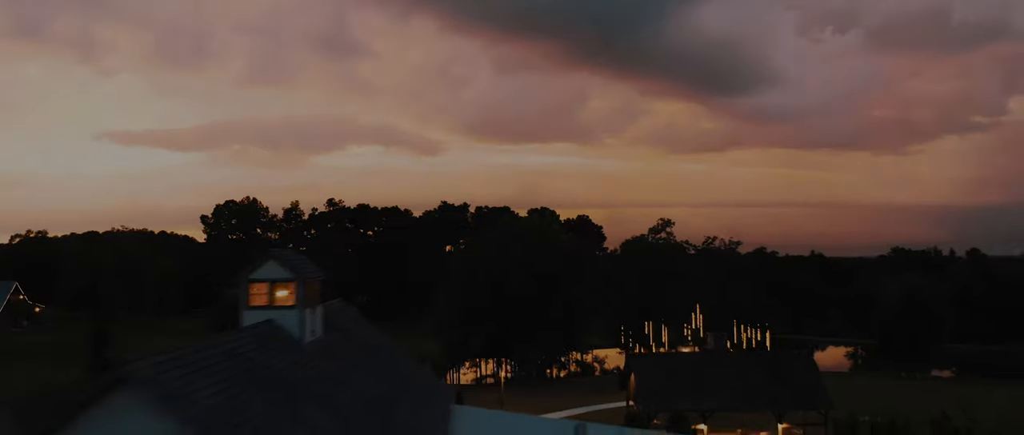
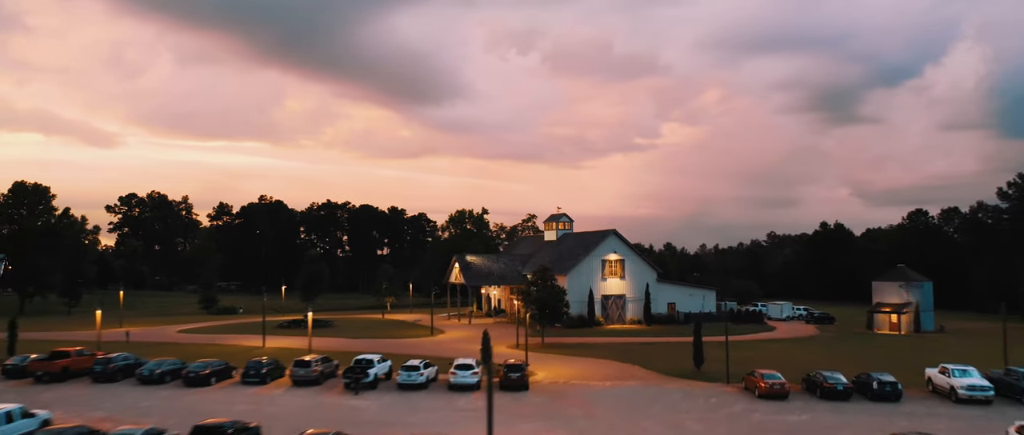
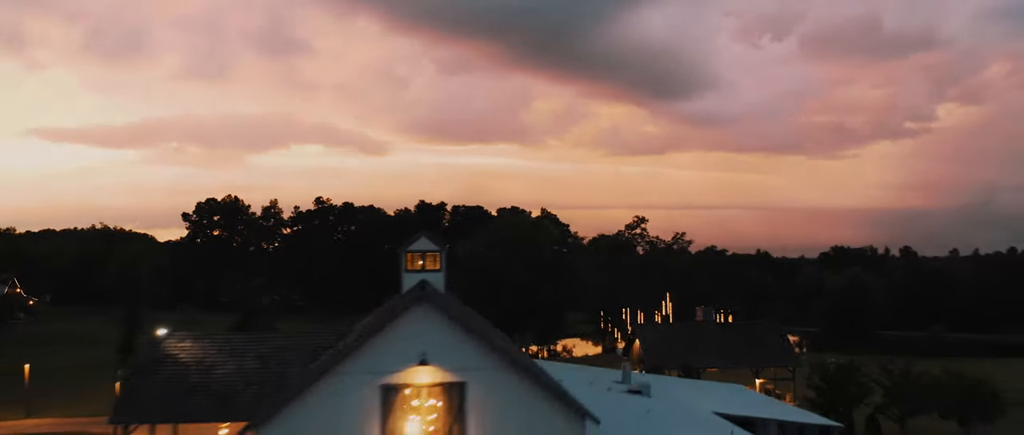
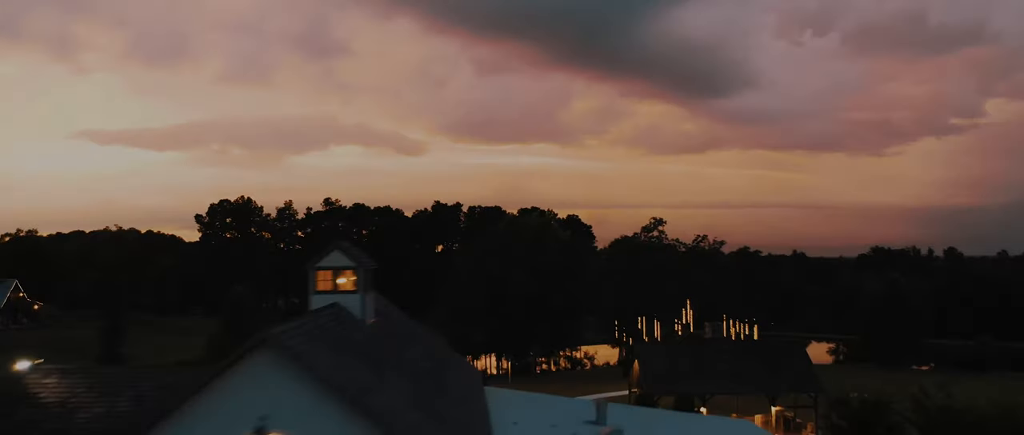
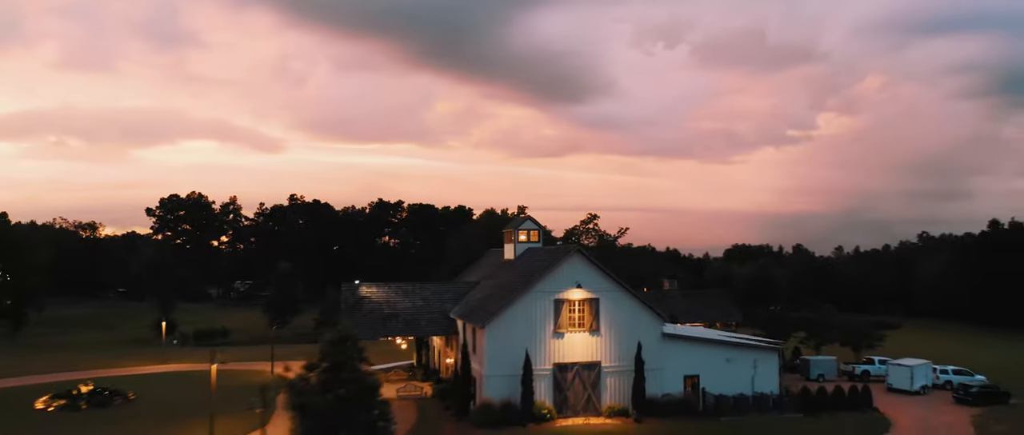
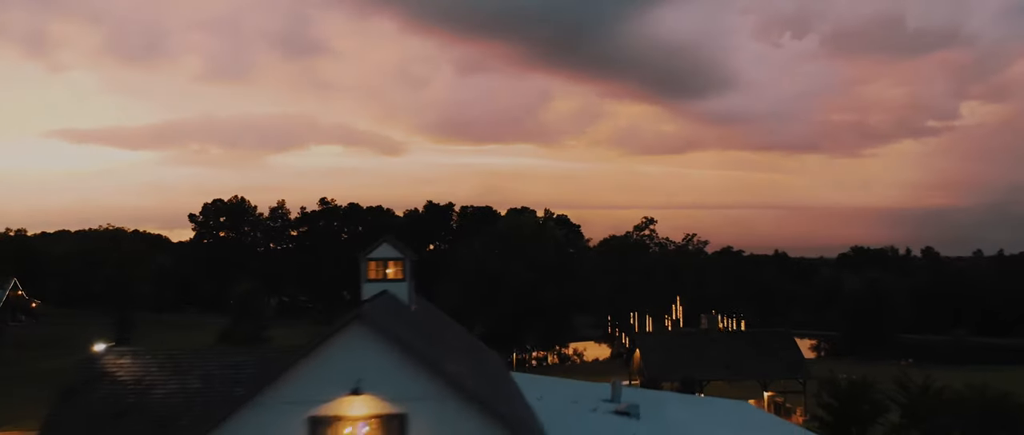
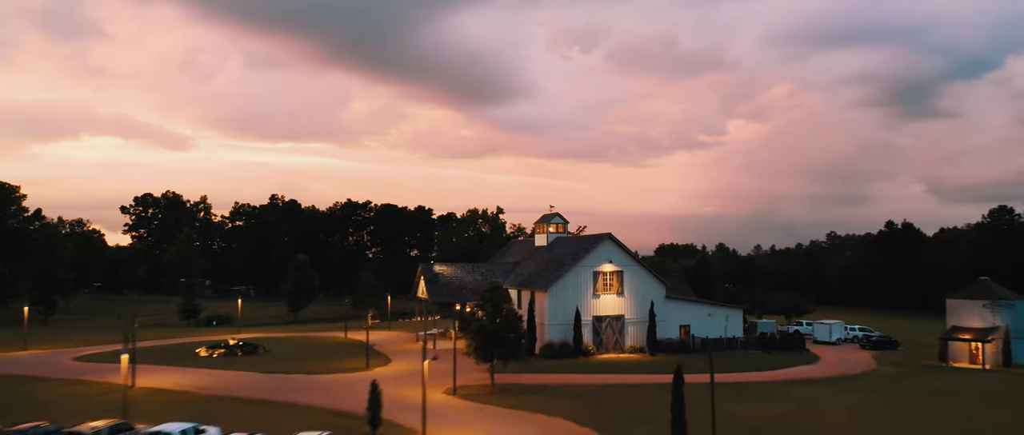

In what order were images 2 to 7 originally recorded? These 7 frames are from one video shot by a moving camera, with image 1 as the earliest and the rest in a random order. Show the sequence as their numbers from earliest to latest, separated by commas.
4, 6, 3, 5, 7, 2
